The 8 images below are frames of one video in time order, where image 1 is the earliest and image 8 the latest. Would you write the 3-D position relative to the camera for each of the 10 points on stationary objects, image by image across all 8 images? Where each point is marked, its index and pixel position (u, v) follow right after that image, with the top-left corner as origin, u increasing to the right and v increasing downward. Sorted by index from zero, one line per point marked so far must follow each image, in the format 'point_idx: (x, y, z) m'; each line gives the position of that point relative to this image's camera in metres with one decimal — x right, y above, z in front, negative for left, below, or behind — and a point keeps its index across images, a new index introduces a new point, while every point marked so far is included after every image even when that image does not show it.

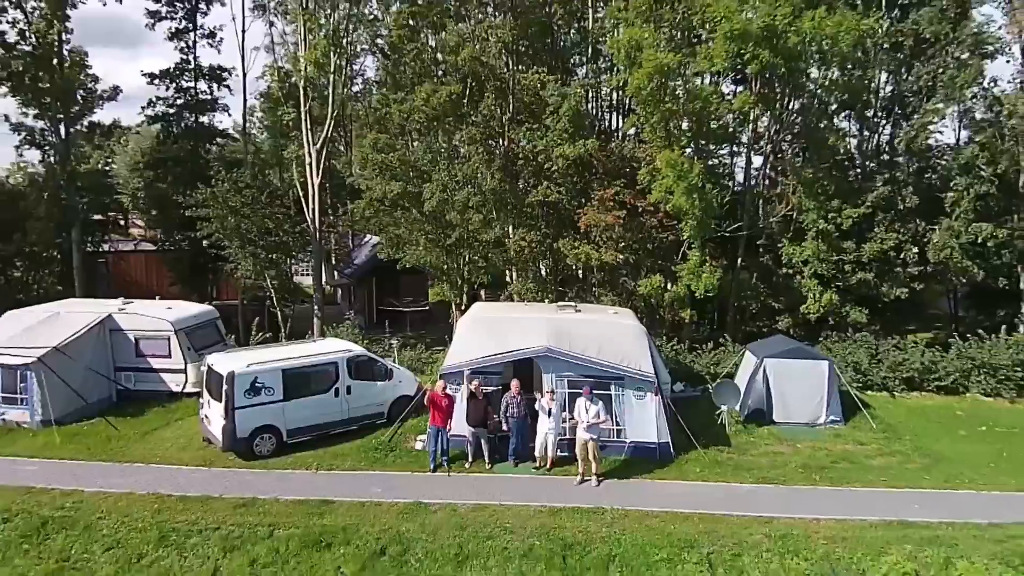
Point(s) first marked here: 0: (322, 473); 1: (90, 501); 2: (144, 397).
0: (-3.7, -3.6, +12.9) m
1: (-7.7, -3.9, +11.9) m
2: (-9.3, -2.8, +16.6) m
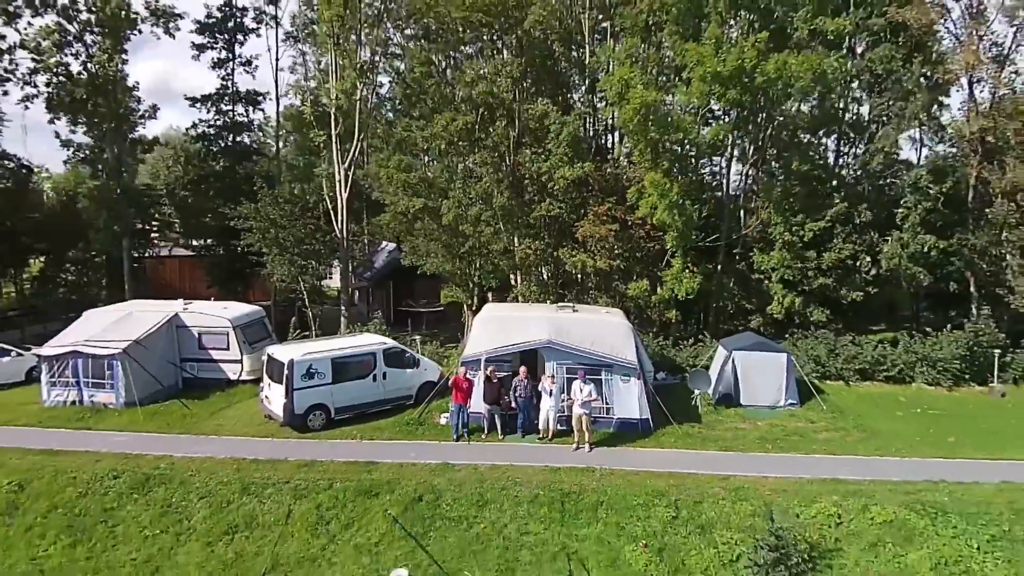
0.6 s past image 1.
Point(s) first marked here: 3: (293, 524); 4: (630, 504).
0: (-3.5, -3.7, +15.7) m
1: (-7.5, -3.9, +14.7) m
2: (-9.1, -2.9, +19.5) m
3: (-4.3, -4.6, +12.9) m
4: (+2.3, -4.3, +12.9) m
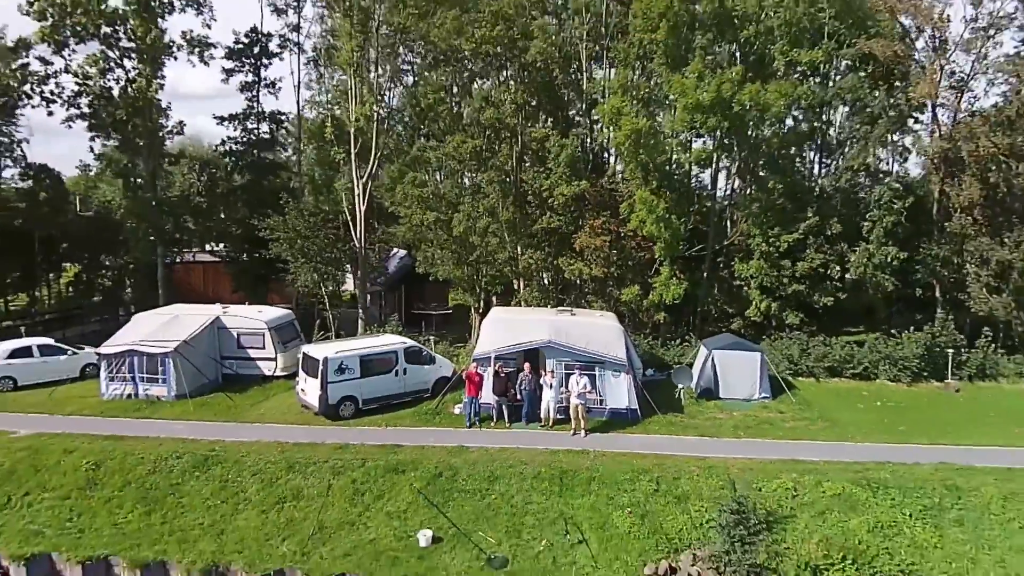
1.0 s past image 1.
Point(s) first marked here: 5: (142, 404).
0: (-3.4, -3.9, +18.0) m
1: (-7.3, -4.1, +17.1) m
2: (-8.9, -3.0, +21.8) m
3: (-4.1, -4.8, +15.2) m
4: (+2.5, -4.5, +15.2) m
5: (-11.2, -3.5, +19.7) m
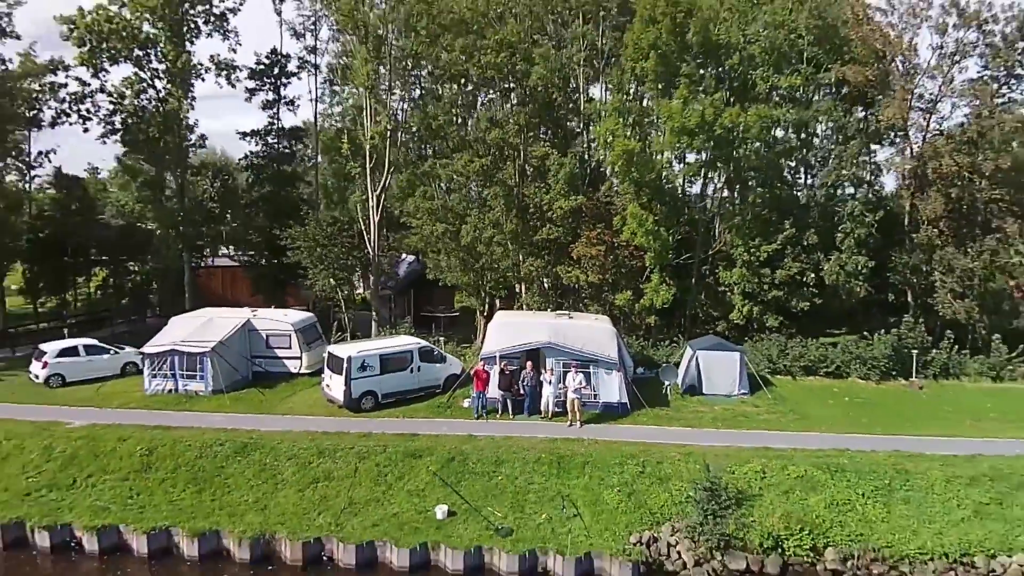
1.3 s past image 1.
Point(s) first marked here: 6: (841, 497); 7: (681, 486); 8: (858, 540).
0: (-3.3, -4.1, +20.2) m
1: (-7.2, -4.3, +19.3) m
2: (-8.8, -3.2, +24.0) m
3: (-4.0, -5.0, +17.4) m
4: (+2.6, -4.7, +17.4) m
5: (-11.1, -3.7, +21.9) m
6: (+8.4, -5.3, +16.7) m
7: (+4.3, -5.1, +16.8) m
8: (+8.4, -6.1, +15.9) m
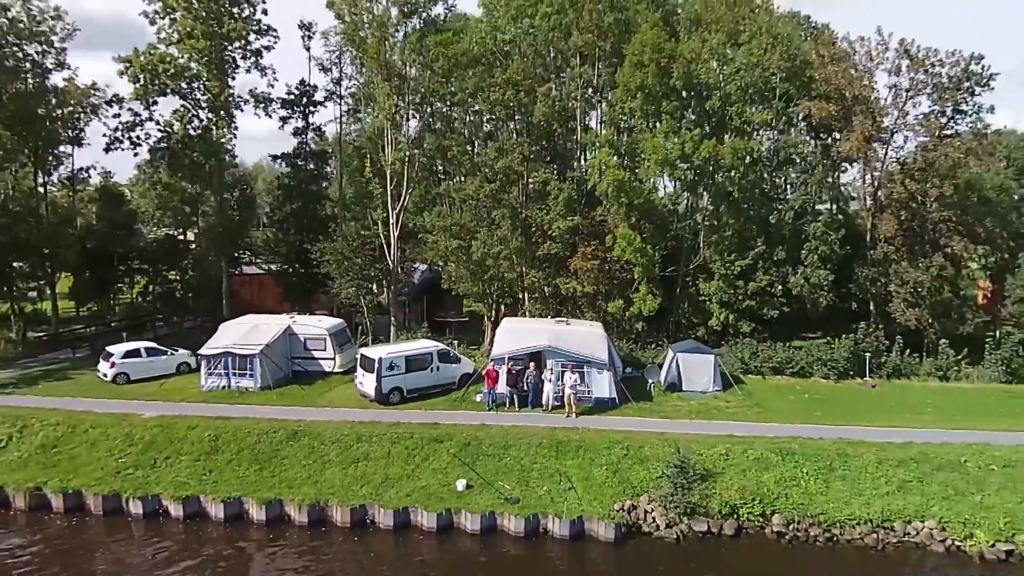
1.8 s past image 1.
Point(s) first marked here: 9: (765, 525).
0: (-3.1, -4.5, +23.9) m
1: (-7.0, -4.7, +22.9) m
2: (-8.6, -3.7, +27.6) m
3: (-3.8, -5.4, +21.0) m
4: (+2.8, -5.1, +21.1) m
5: (-10.8, -4.1, +25.5) m
6: (+8.6, -5.8, +20.4) m
7: (+4.5, -5.5, +20.4) m
8: (+8.6, -6.5, +19.5) m
9: (+7.4, -7.0, +19.2) m
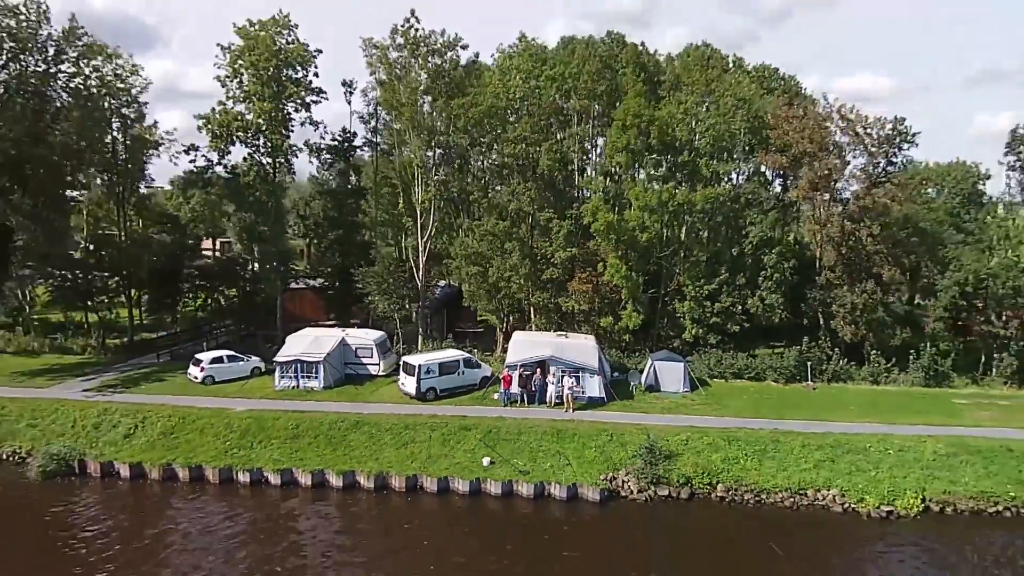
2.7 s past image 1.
0: (-2.6, -5.6, +30.6) m
1: (-6.5, -5.8, +29.6) m
2: (-8.1, -4.7, +34.3) m
3: (-3.3, -6.5, +27.7) m
4: (+3.3, -6.2, +27.7) m
5: (-10.3, -5.1, +32.2) m
6: (+9.1, -6.9, +27.0) m
7: (+5.0, -6.6, +27.1) m
8: (+9.0, -7.6, +26.2) m
9: (+7.9, -8.1, +25.9) m
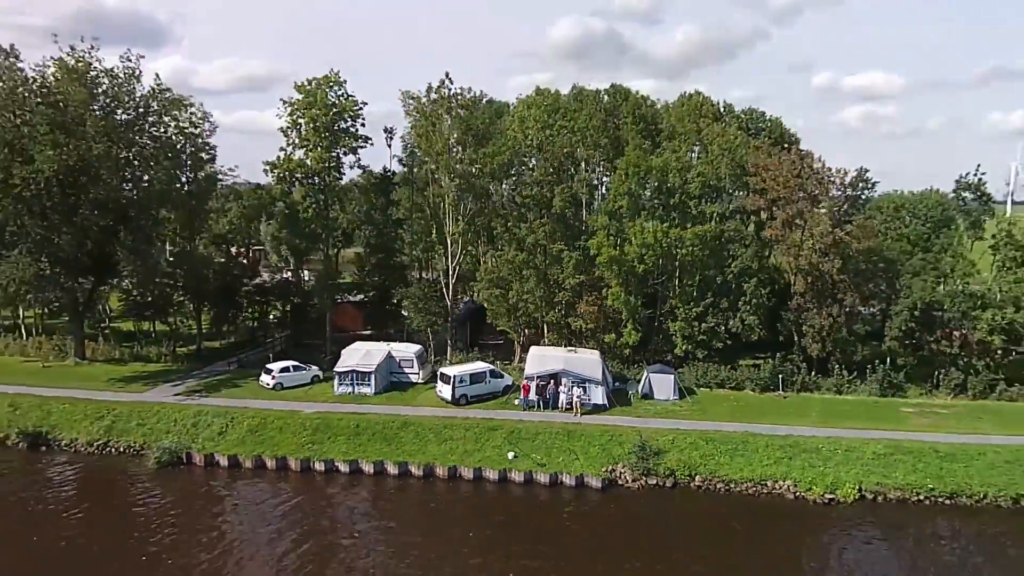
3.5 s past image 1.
0: (-1.5, -7.0, +37.2) m
1: (-5.5, -7.2, +36.3) m
2: (-7.0, -6.1, +41.1) m
3: (-2.3, -8.0, +34.4) m
4: (+4.3, -7.7, +34.4) m
5: (-9.3, -6.5, +39.0) m
6: (+10.1, -8.5, +33.6) m
7: (+6.0, -8.2, +33.7) m
8: (+10.0, -9.2, +32.8) m
9: (+8.9, -9.6, +32.5) m
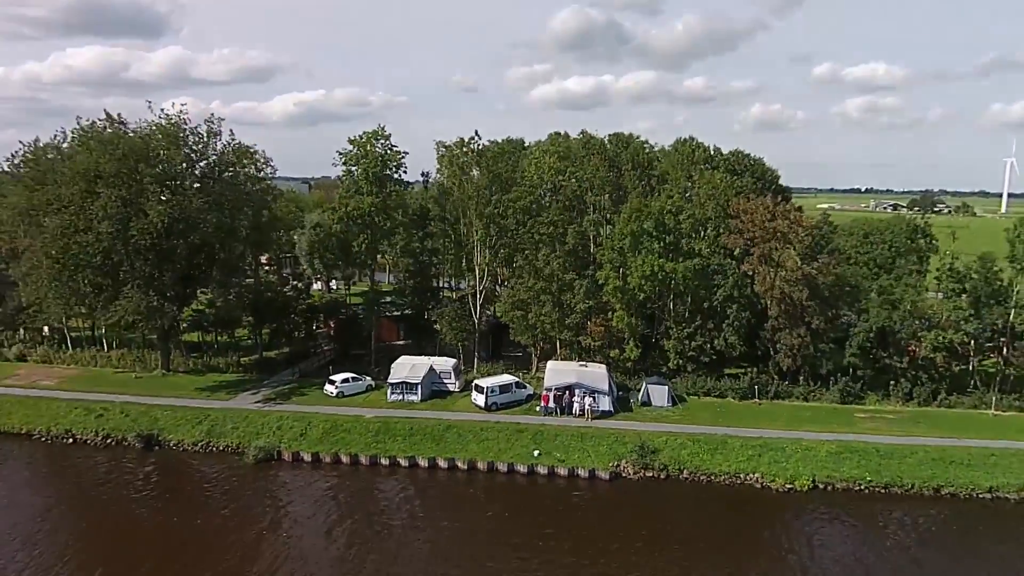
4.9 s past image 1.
0: (+0.1, -9.0, +45.6) m
1: (-3.8, -9.2, +44.7) m
2: (-5.4, -8.0, +49.4) m
3: (-0.7, -10.0, +42.8) m
4: (+5.9, -9.7, +42.7) m
5: (-7.6, -8.4, +47.3) m
6: (+11.7, -10.5, +42.0) m
7: (+7.7, -10.2, +42.0) m
8: (+11.7, -11.2, +41.1) m
9: (+10.5, -11.7, +40.8) m
